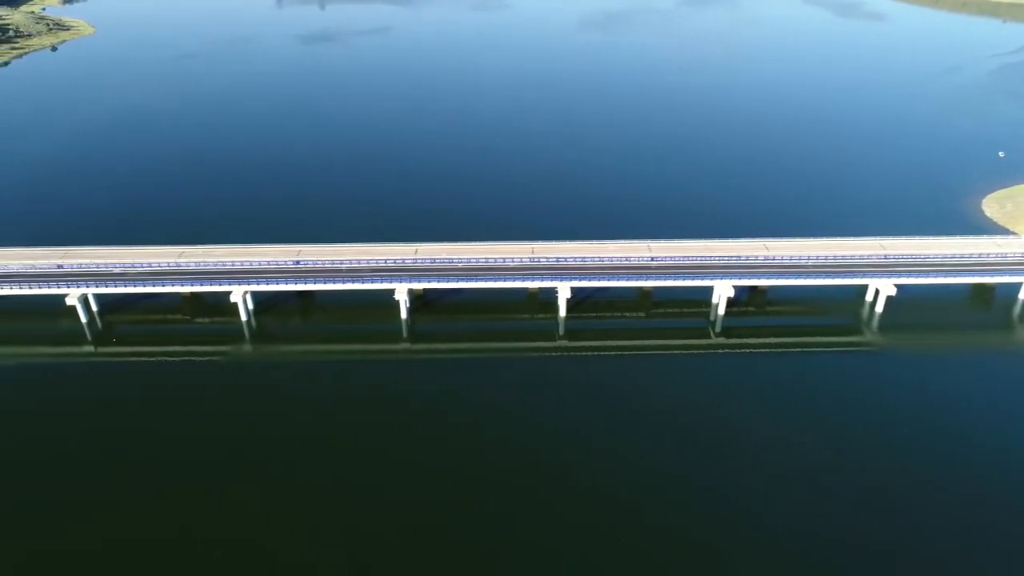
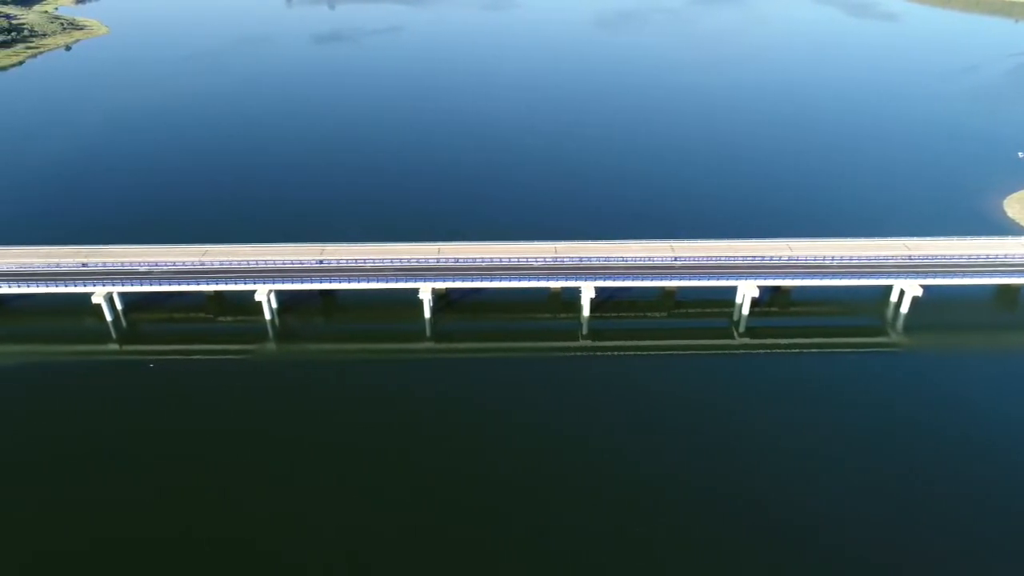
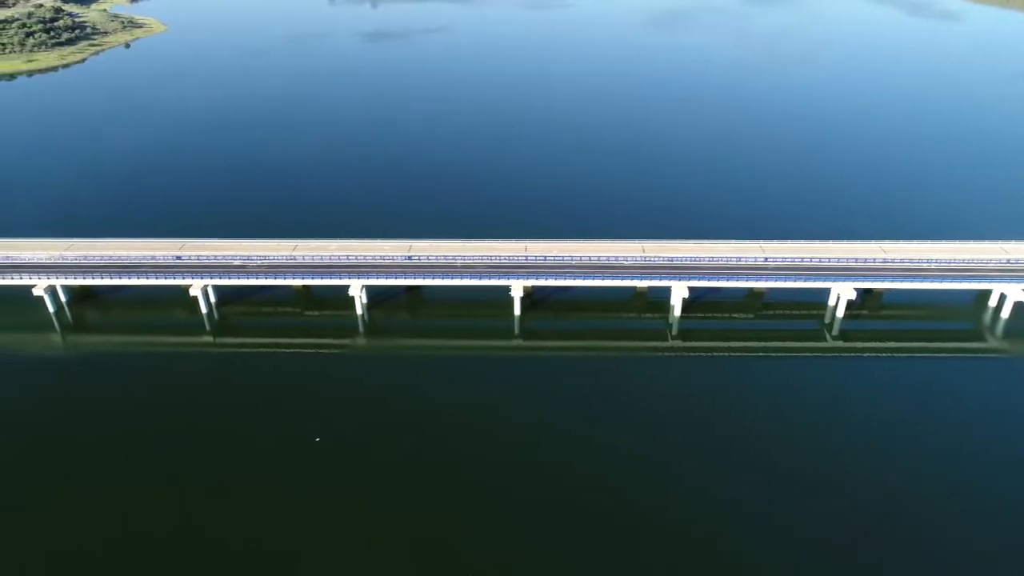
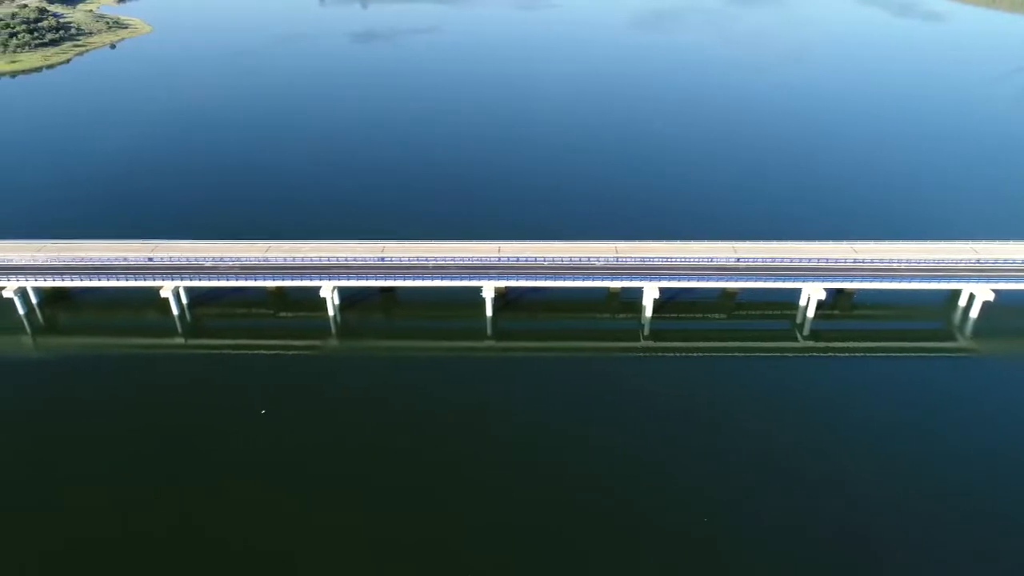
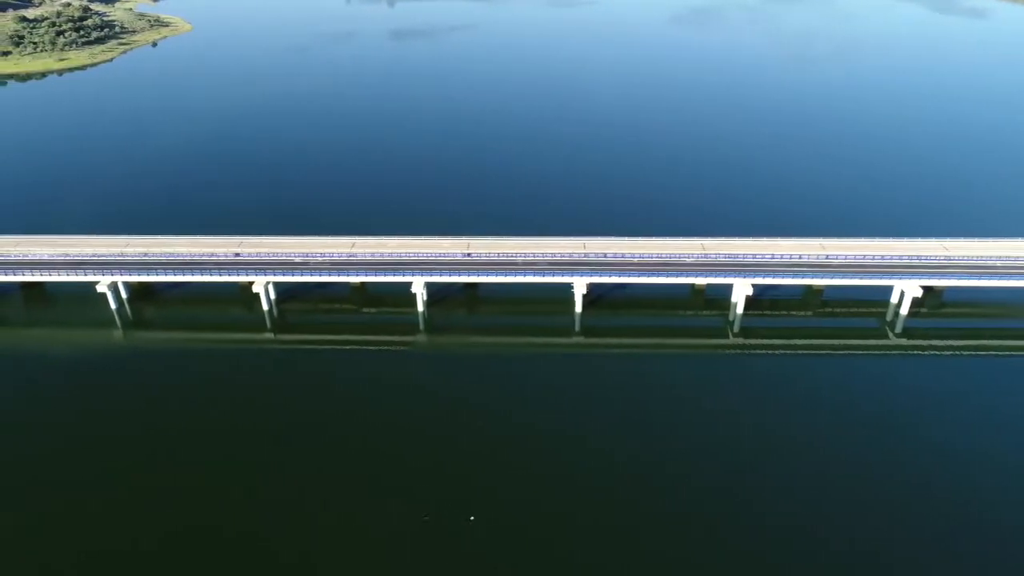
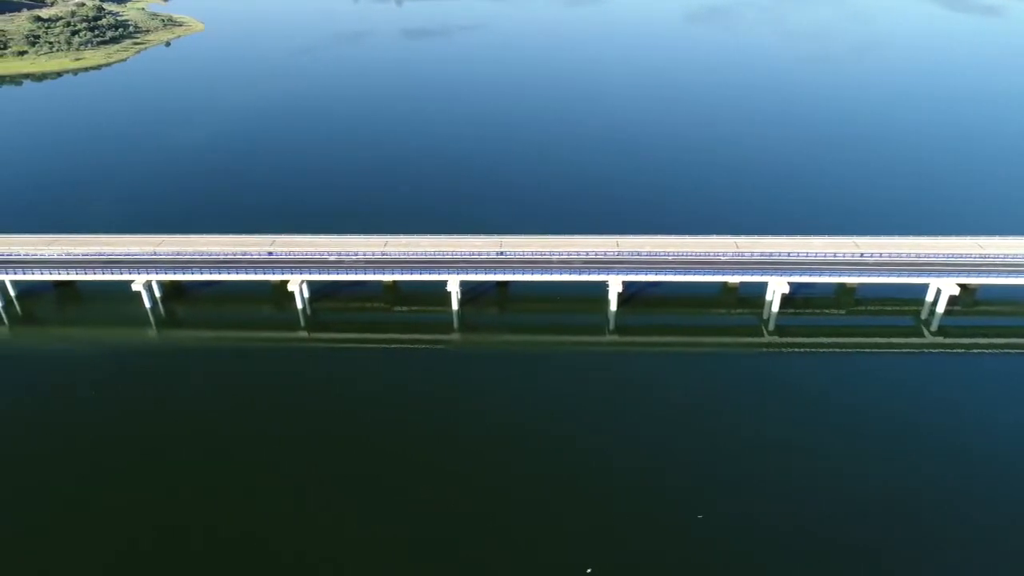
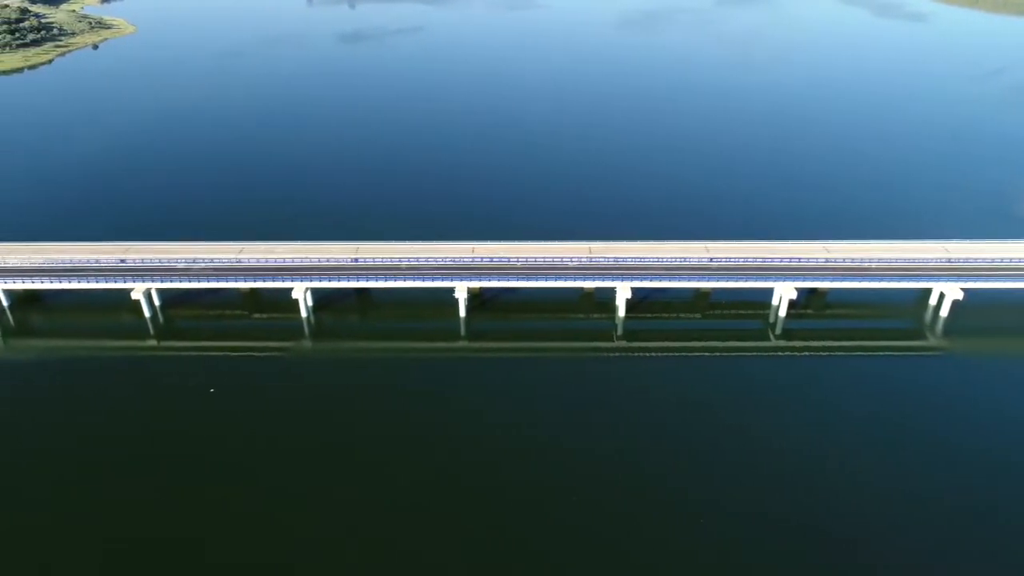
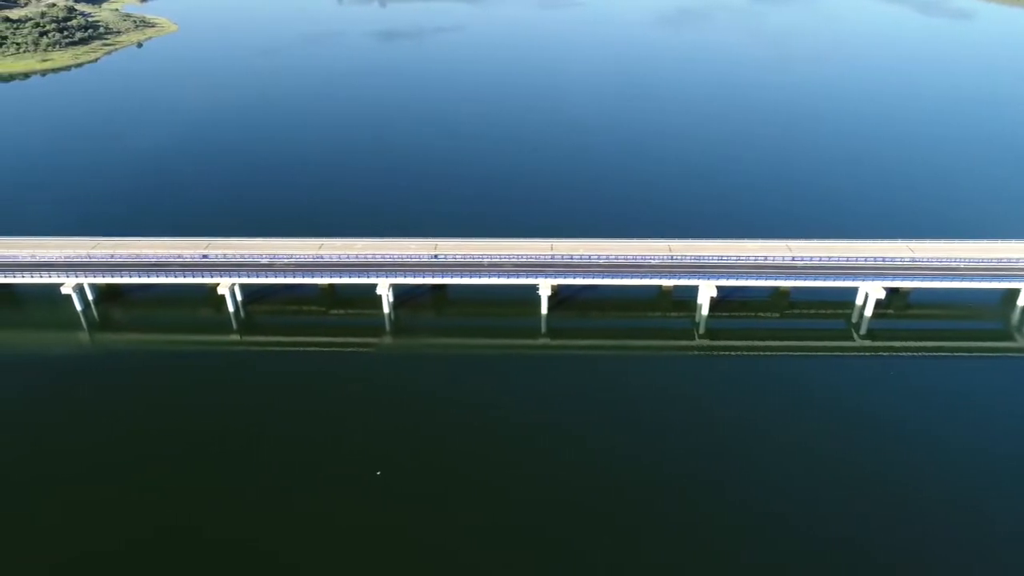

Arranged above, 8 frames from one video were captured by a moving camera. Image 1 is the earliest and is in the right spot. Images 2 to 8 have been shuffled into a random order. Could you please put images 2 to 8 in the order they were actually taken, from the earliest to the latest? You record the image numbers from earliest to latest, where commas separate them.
2, 7, 4, 3, 8, 5, 6
